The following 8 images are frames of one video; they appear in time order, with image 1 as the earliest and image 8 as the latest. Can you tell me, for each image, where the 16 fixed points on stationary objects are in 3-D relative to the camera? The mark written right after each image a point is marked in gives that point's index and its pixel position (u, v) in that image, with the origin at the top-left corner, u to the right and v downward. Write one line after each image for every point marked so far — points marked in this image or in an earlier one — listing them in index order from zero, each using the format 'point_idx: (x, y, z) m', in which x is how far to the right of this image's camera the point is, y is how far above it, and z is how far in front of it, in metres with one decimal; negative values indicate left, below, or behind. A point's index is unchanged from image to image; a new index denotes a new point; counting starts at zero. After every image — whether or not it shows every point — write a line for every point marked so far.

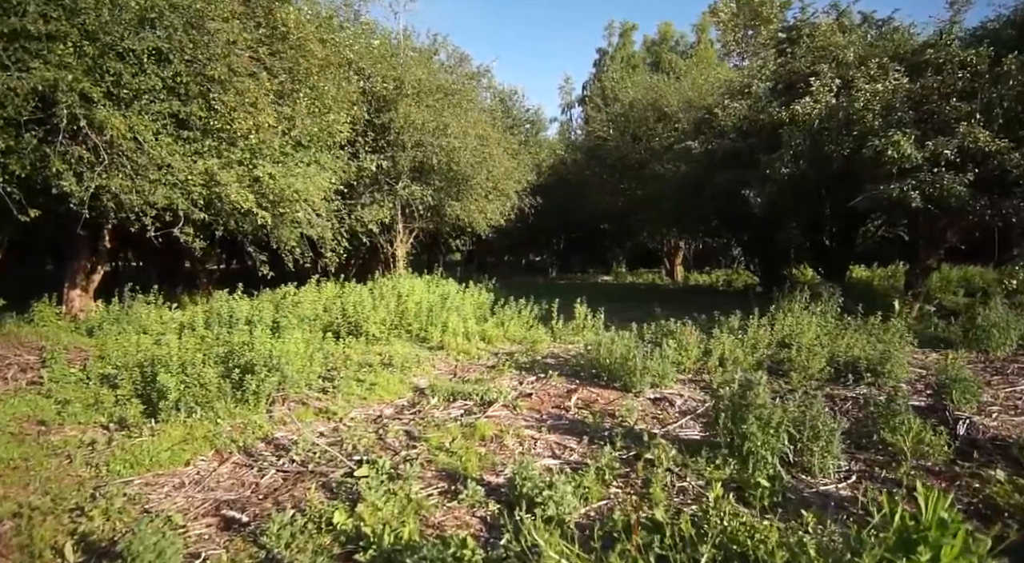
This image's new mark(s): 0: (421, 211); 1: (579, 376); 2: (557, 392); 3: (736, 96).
0: (-2.3, +1.8, +16.4) m
1: (+0.7, -1.0, +6.6) m
2: (+0.4, -1.0, +5.9) m
3: (+5.4, +4.5, +15.6) m
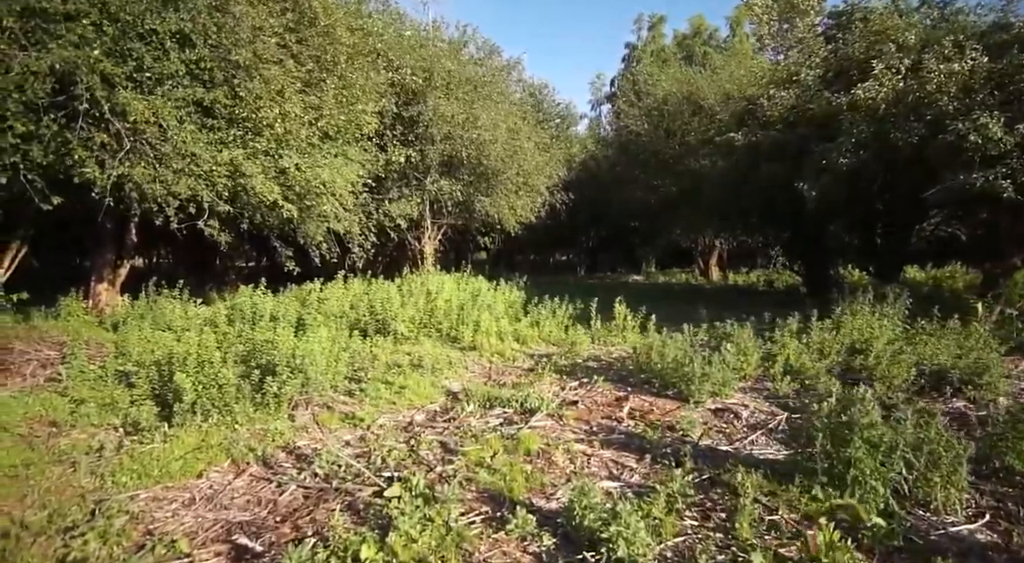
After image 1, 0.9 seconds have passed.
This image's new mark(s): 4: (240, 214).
0: (-1.5, +1.9, +16.0) m
1: (+1.1, -1.0, +6.0) m
2: (+0.8, -1.0, +5.4) m
3: (+6.2, +4.5, +14.8) m
4: (-3.9, +0.9, +9.4) m
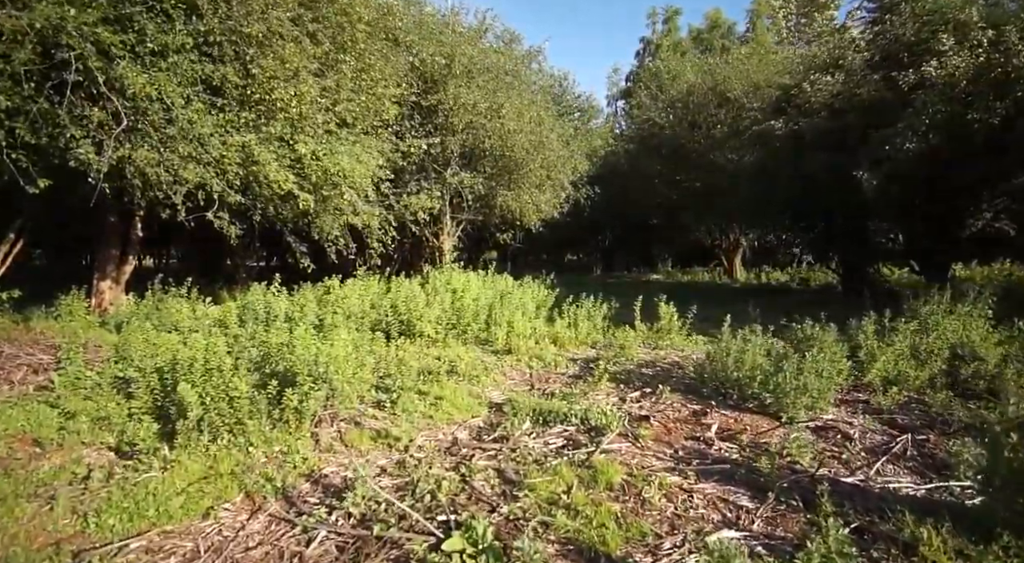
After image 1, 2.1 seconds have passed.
0: (-1.0, +1.9, +15.2) m
1: (+1.5, -0.9, +5.2) m
2: (+1.2, -1.0, +4.6) m
3: (+6.7, +4.5, +14.0) m
4: (-3.4, +1.0, +8.6) m
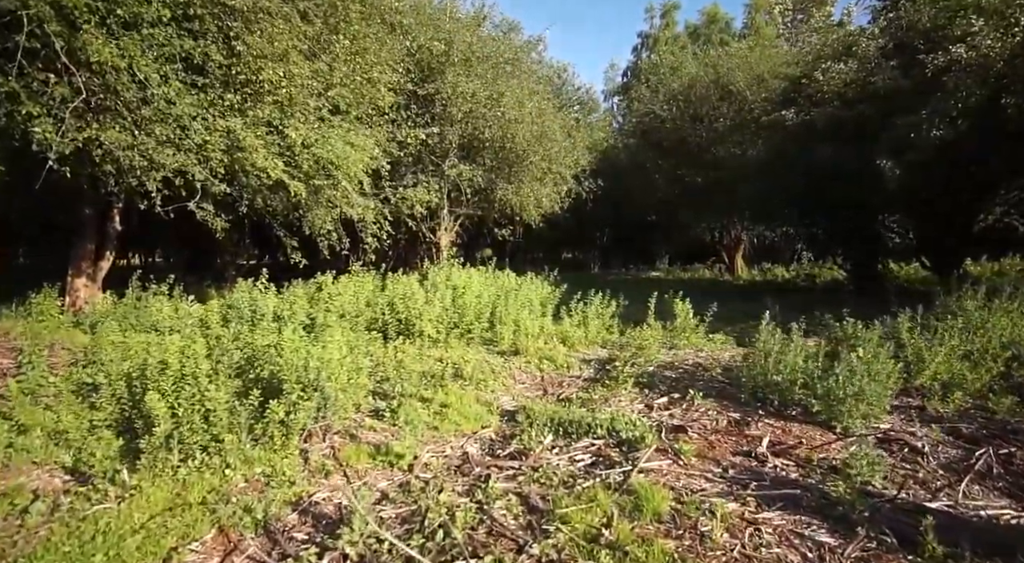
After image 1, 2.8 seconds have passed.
0: (-1.0, +2.0, +14.6) m
1: (+1.6, -0.9, +4.7) m
2: (+1.3, -0.9, +4.0) m
3: (+6.7, +4.6, +13.5) m
4: (-3.4, +1.0, +8.0) m
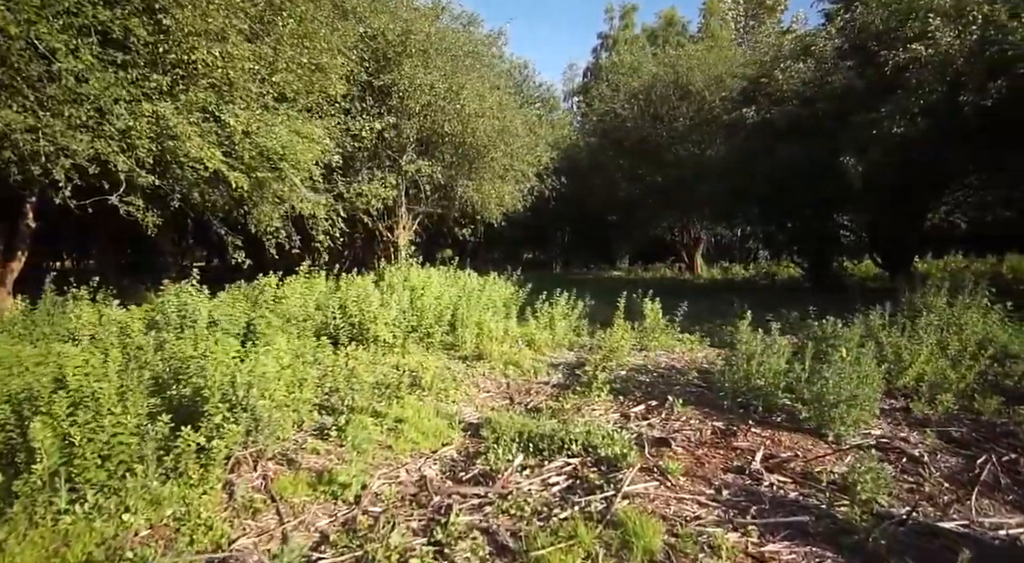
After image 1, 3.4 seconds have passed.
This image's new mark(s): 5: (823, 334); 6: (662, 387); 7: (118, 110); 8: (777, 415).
0: (-1.9, +1.9, +14.1) m
1: (+1.4, -0.8, +4.3) m
2: (+1.1, -0.9, +3.6) m
3: (+5.9, +4.6, +13.4) m
4: (-3.8, +1.0, +7.4) m
5: (+2.5, -0.4, +5.2) m
6: (+1.2, -0.8, +5.0) m
7: (-3.5, +1.5, +5.8) m
8: (+1.7, -0.9, +4.1) m
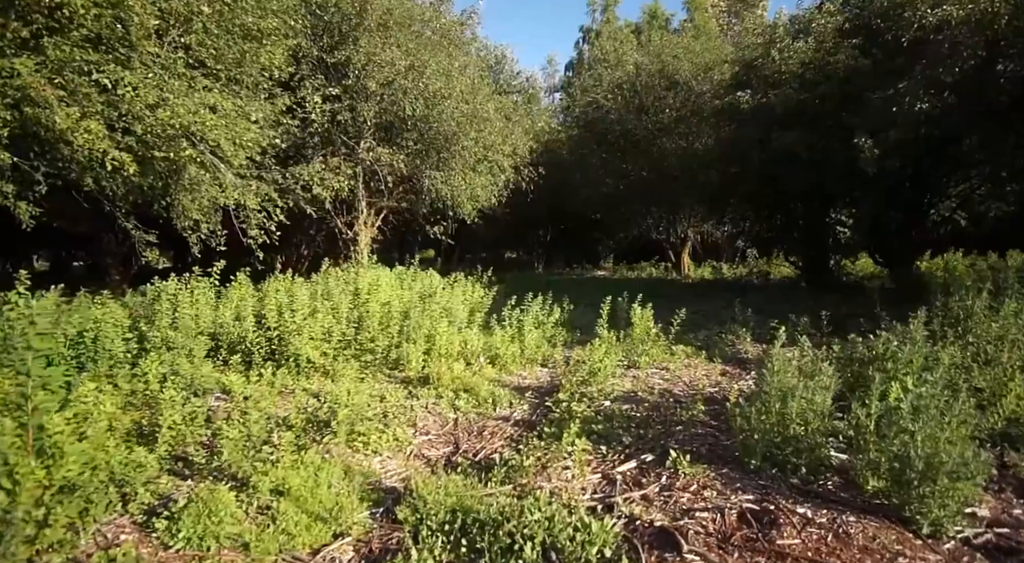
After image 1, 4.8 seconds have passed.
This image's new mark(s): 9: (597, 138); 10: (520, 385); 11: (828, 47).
0: (-2.4, +1.9, +12.7) m
1: (+1.1, -0.9, +3.0) m
2: (+0.8, -0.9, +2.3) m
3: (+5.3, +4.6, +12.2) m
4: (-4.2, +0.9, +5.9) m
5: (+2.2, -0.4, +4.0) m
6: (+0.8, -0.8, +3.7) m
7: (-3.9, +1.5, +4.4) m
8: (+1.4, -0.9, +2.9) m
9: (+2.6, +4.4, +19.8) m
10: (+0.1, -0.8, +5.3) m
11: (+5.5, +4.1, +11.3) m
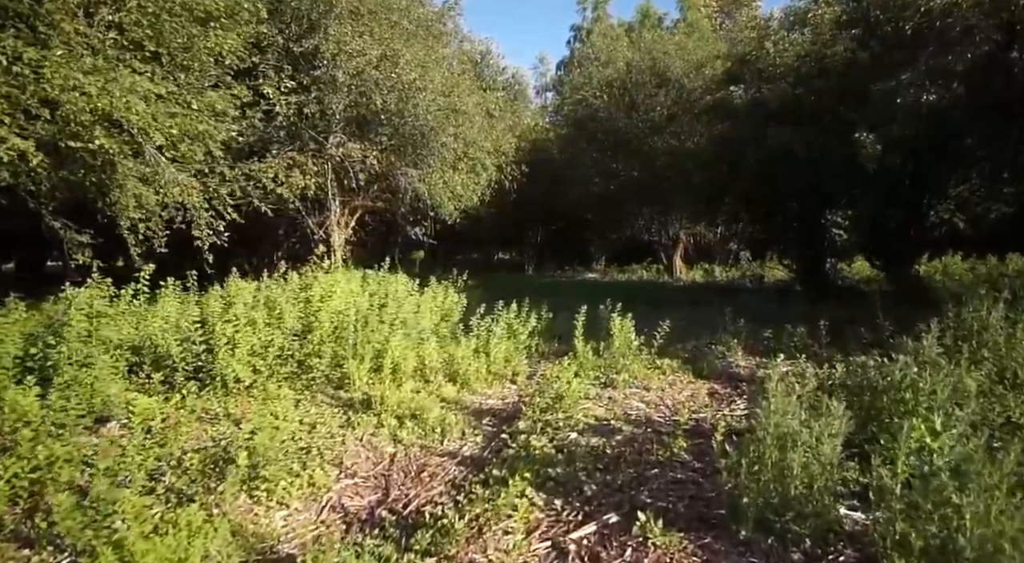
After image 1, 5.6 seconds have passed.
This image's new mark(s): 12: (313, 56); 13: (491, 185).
0: (-2.8, +1.8, +12.0) m
1: (+0.8, -0.9, +2.4) m
2: (+0.6, -1.0, +1.7) m
3: (+5.0, +4.6, +11.6) m
4: (-4.5, +0.9, +5.2) m
5: (+1.9, -0.5, +3.3) m
6: (+0.6, -0.9, +3.1) m
7: (-4.2, +1.4, +3.7) m
8: (+1.1, -0.9, +2.2) m
9: (+2.2, +4.3, +19.2) m
10: (-0.2, -0.9, +4.6) m
11: (+5.2, +4.1, +10.7) m
12: (-3.1, +3.5, +10.1) m
13: (-0.5, +2.2, +15.1) m
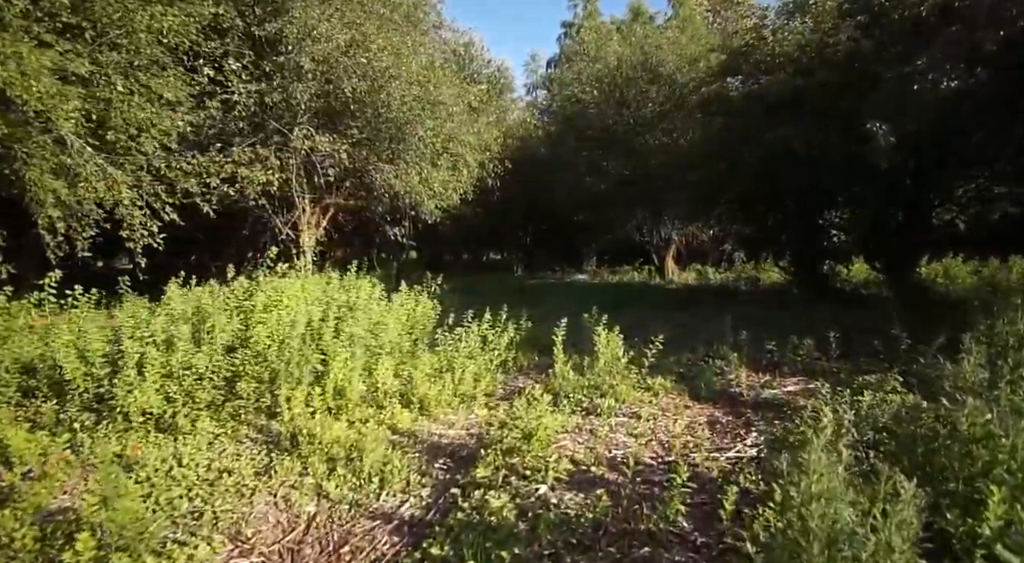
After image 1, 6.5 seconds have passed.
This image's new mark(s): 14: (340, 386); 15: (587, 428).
0: (-3.1, +1.8, +11.2) m
1: (+0.6, -1.0, +1.6) m
2: (+0.4, -1.0, +0.9) m
3: (+4.7, +4.5, +10.9) m
4: (-4.7, +0.8, +4.4) m
5: (+1.7, -0.6, +2.6) m
6: (+0.4, -1.0, +2.3) m
7: (-4.4, +1.4, +2.9) m
8: (+0.9, -1.0, +1.4) m
9: (+1.8, +4.3, +18.4) m
10: (-0.5, -0.9, +3.8) m
11: (+4.9, +4.0, +10.0) m
12: (-3.4, +3.5, +9.3) m
13: (-0.8, +2.2, +14.3) m
14: (-1.2, -0.7, +4.4) m
15: (+0.5, -0.9, +3.9) m
